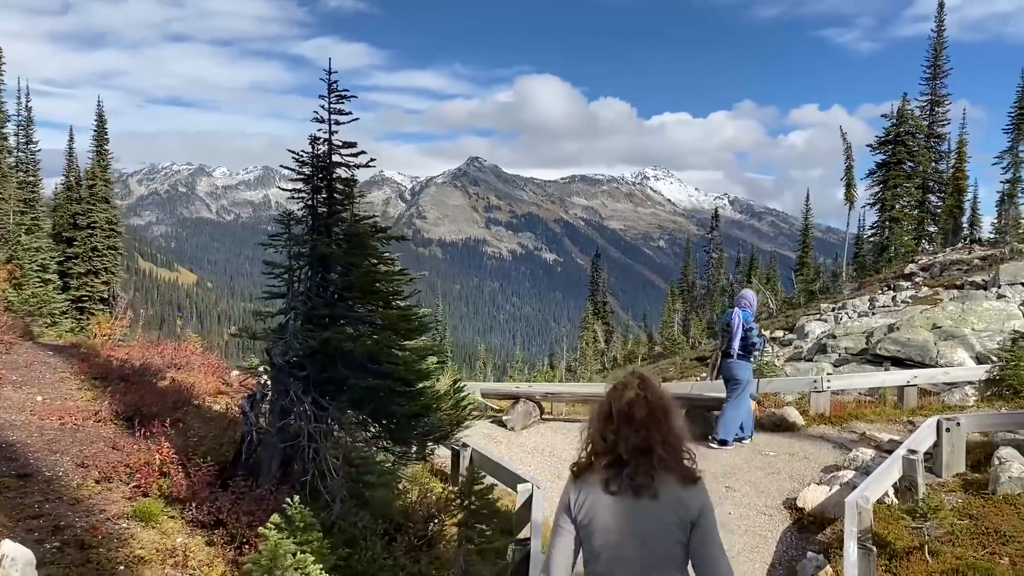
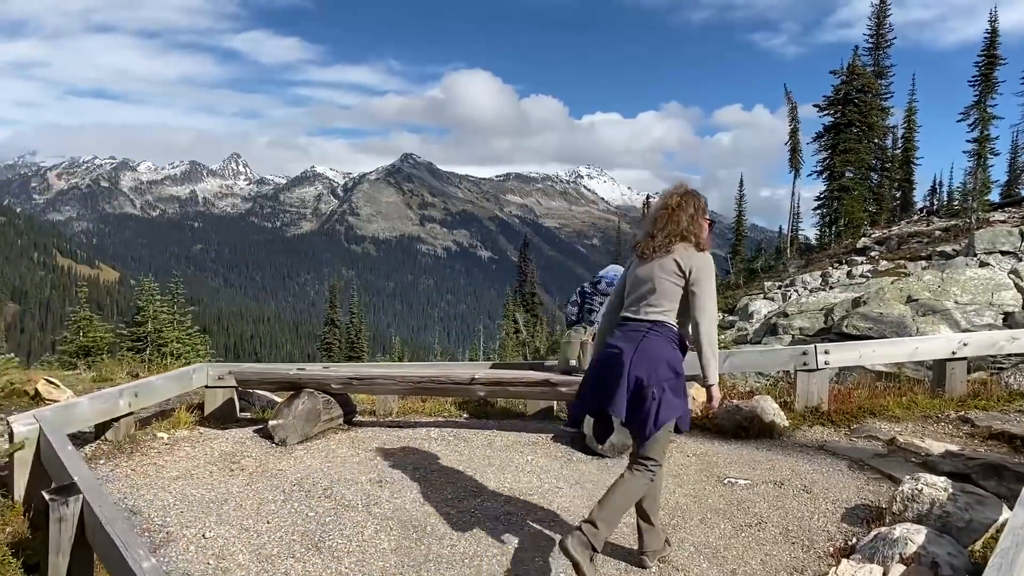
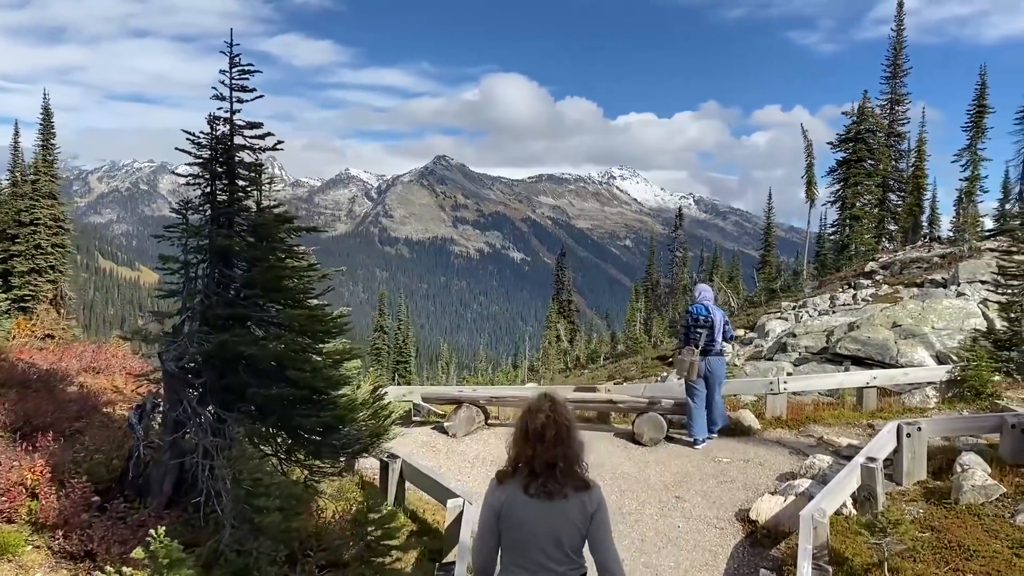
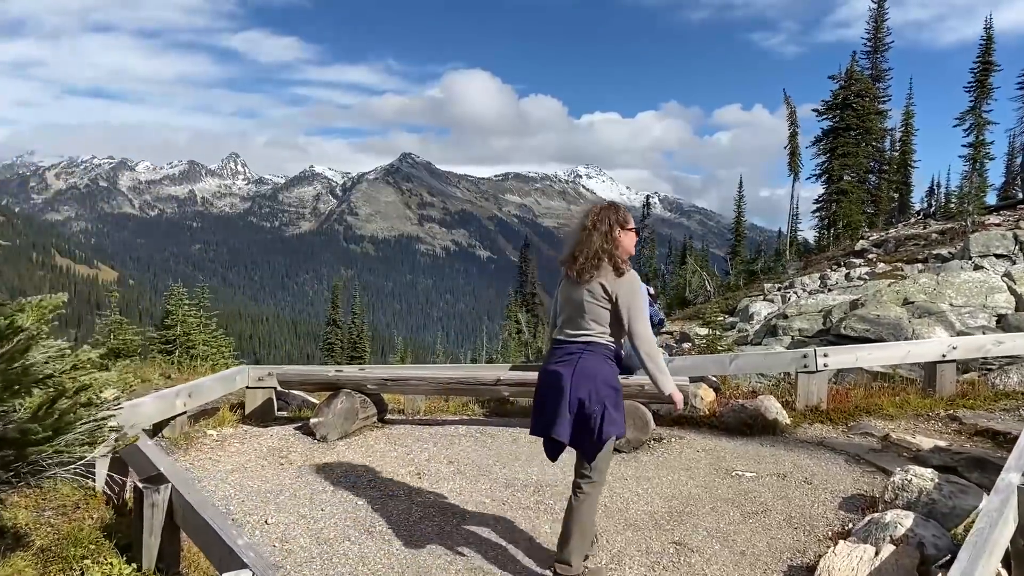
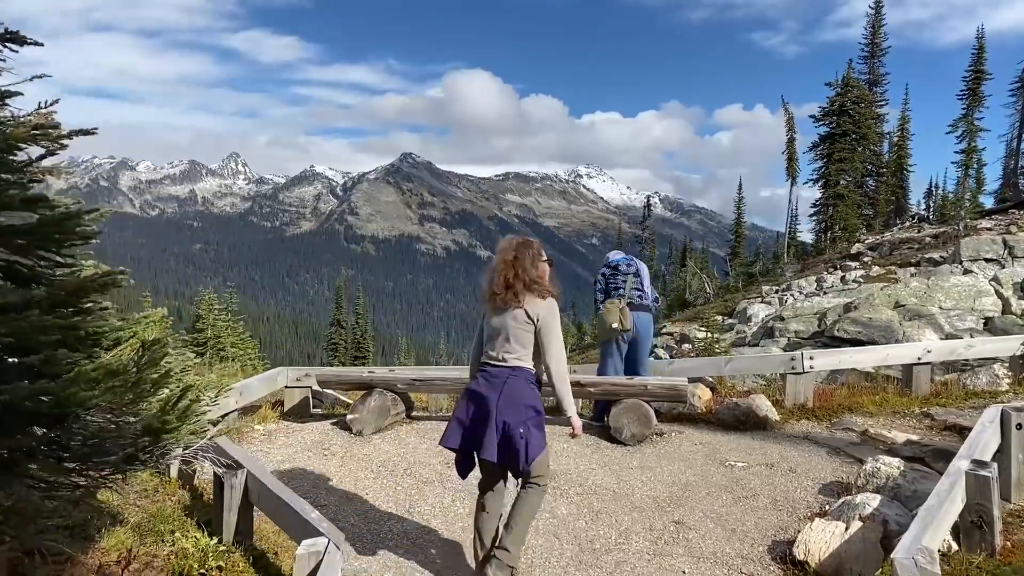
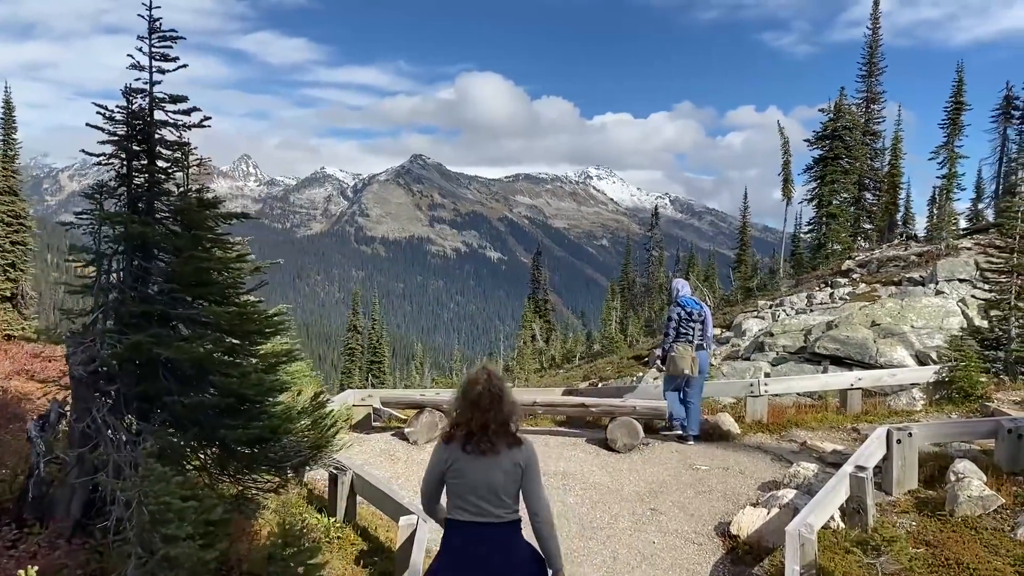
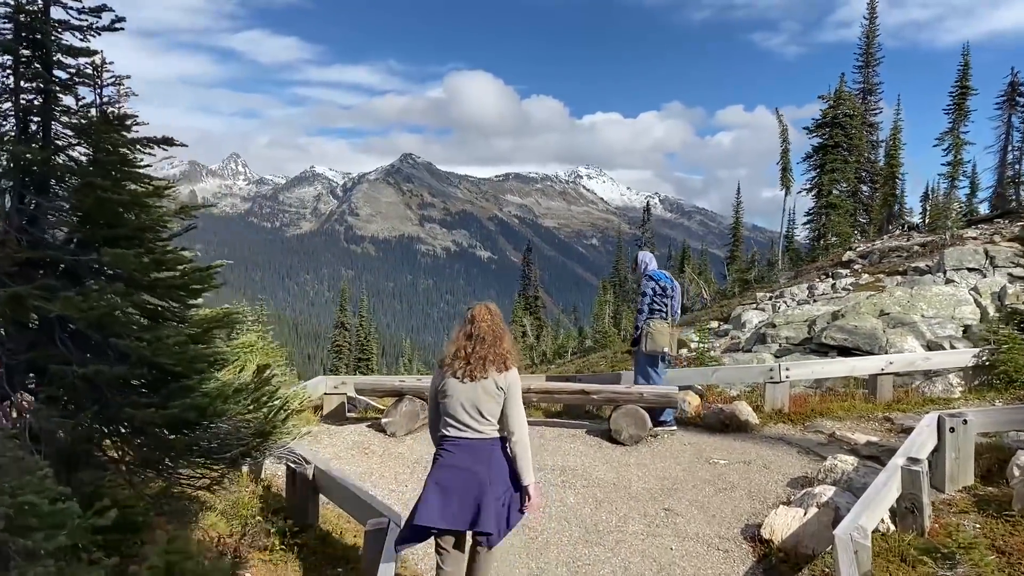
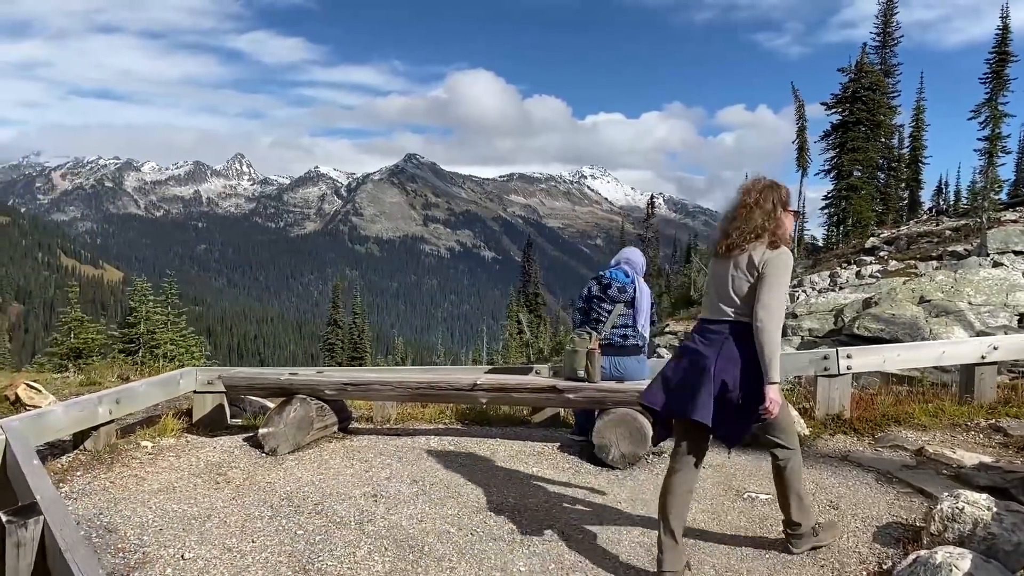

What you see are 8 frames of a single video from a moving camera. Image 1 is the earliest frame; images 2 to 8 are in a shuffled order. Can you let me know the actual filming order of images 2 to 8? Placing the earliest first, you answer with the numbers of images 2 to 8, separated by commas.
3, 6, 7, 5, 4, 2, 8
